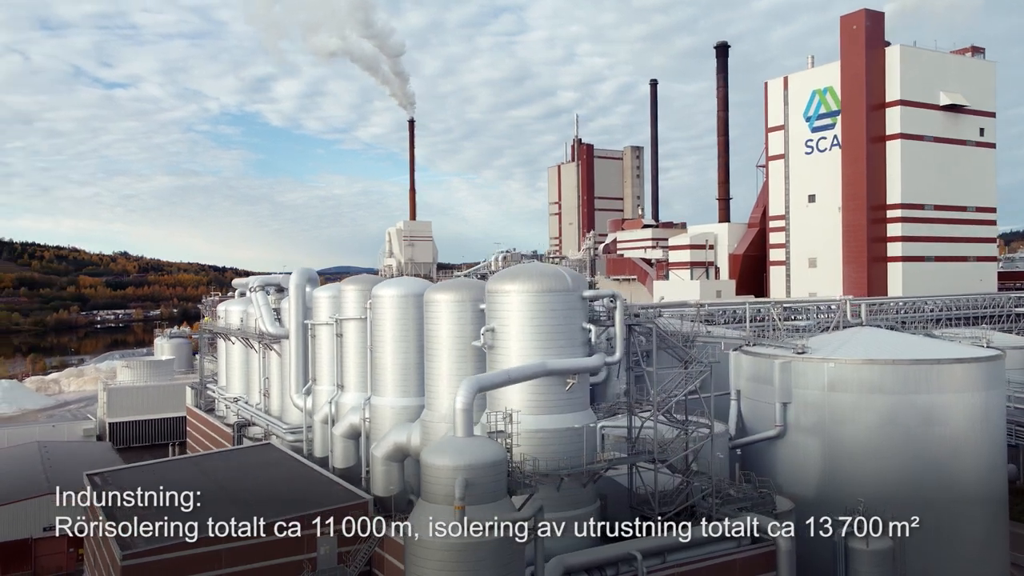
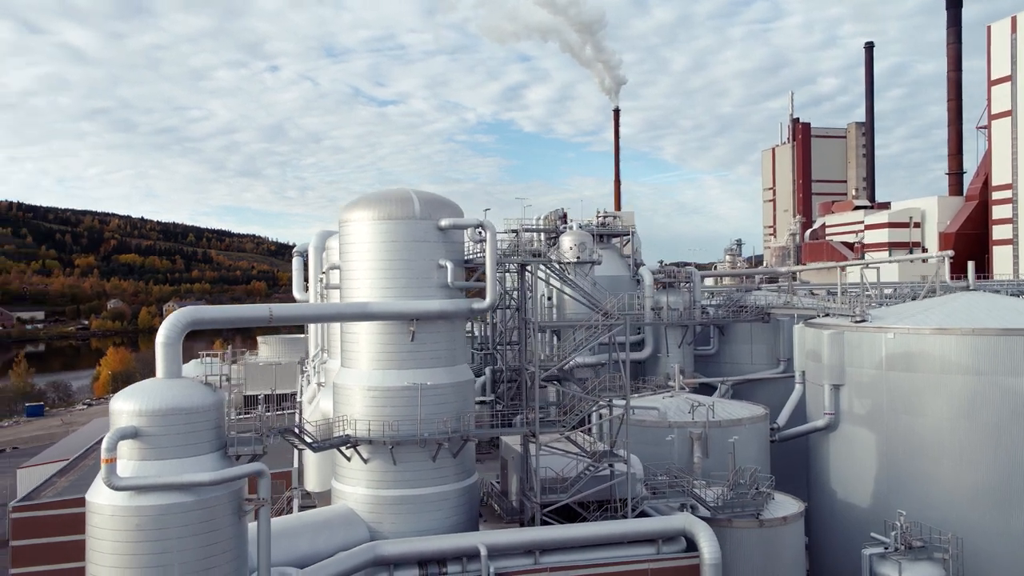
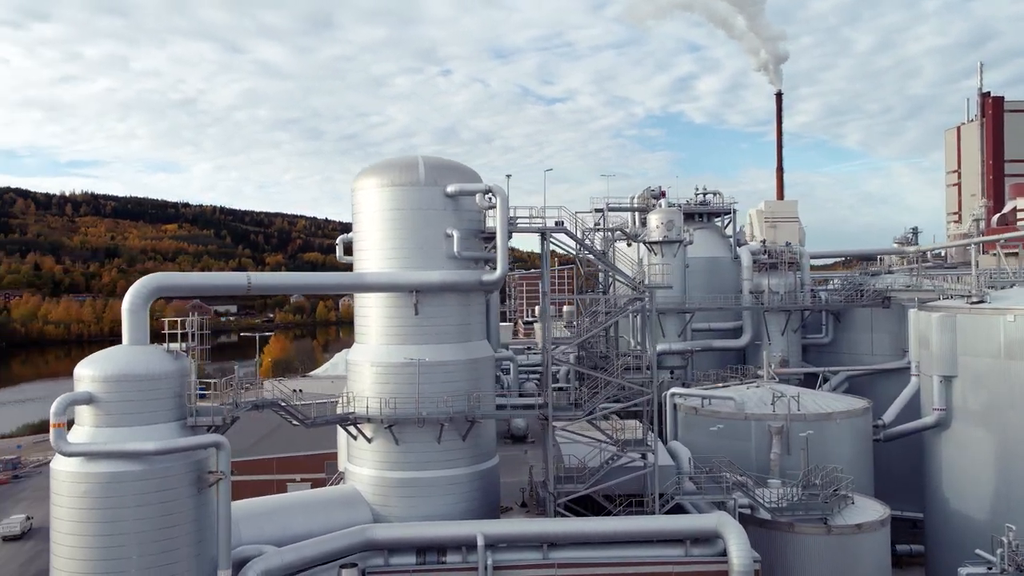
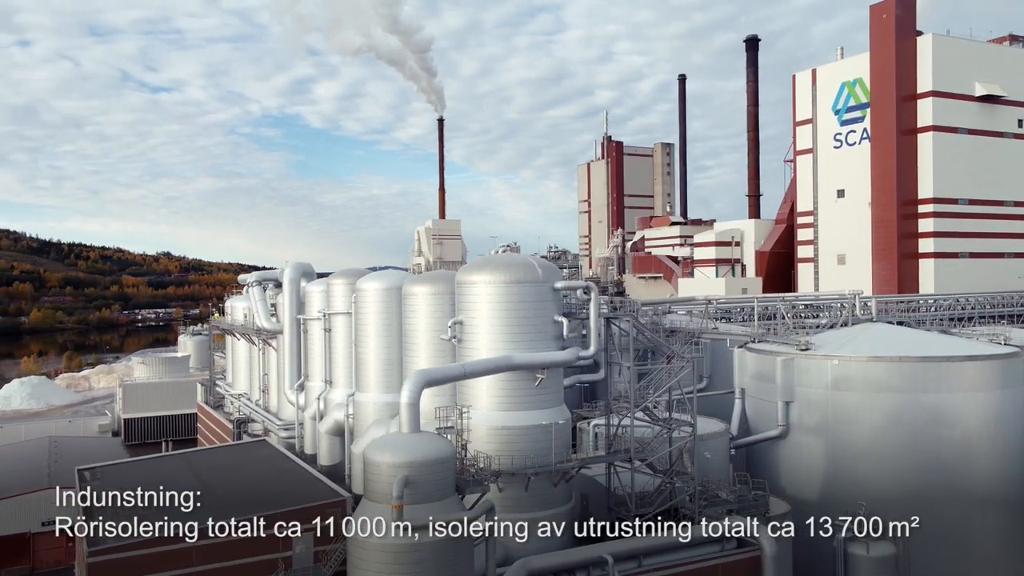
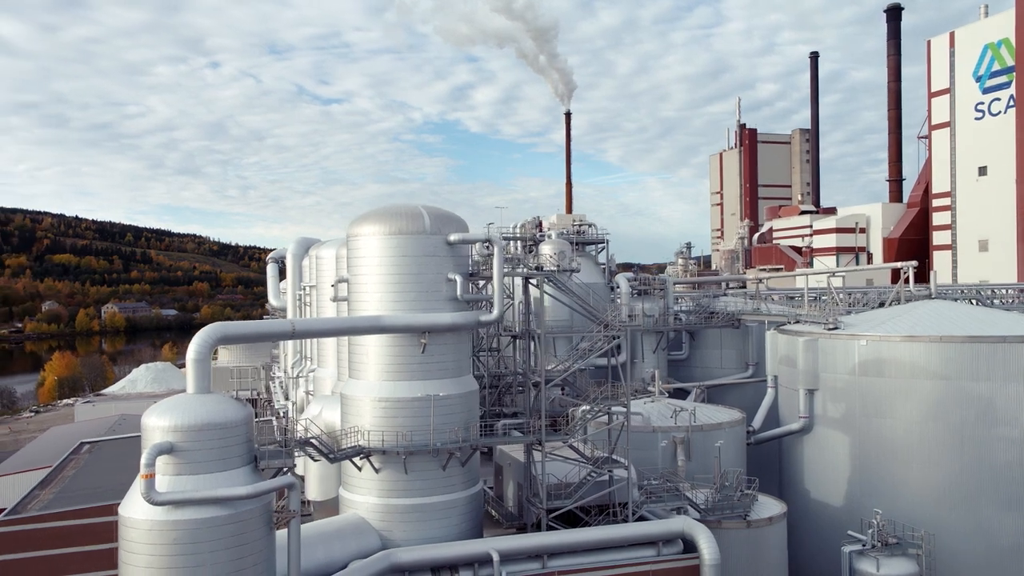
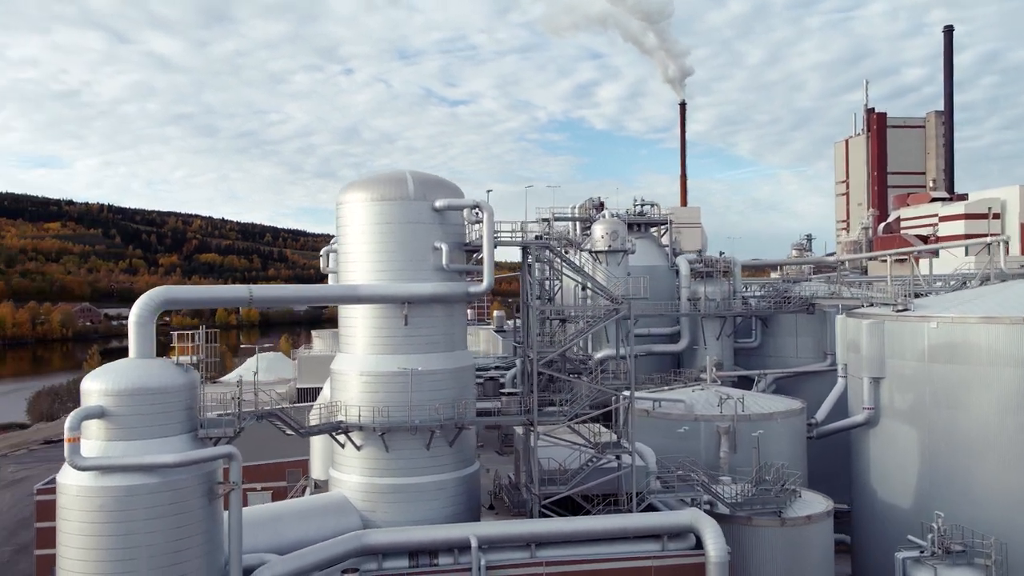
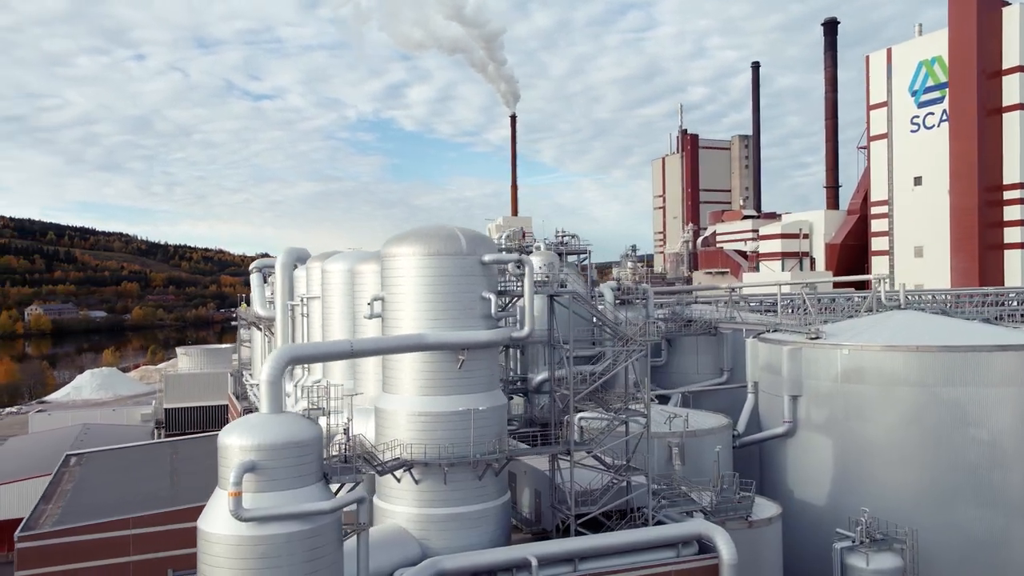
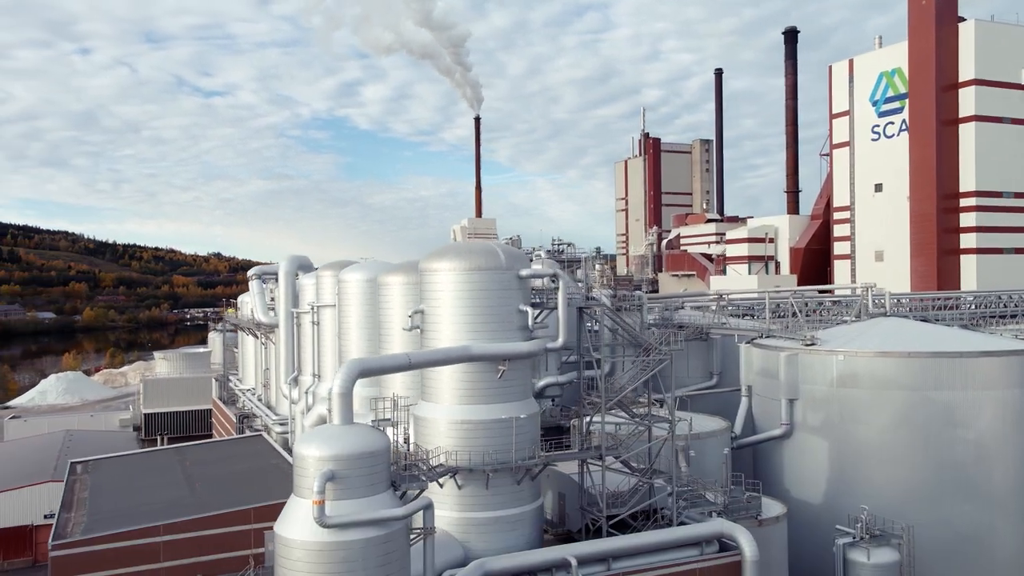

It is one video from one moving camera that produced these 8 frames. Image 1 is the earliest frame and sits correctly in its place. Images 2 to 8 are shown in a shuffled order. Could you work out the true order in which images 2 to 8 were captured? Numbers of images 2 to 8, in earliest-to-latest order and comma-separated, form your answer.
4, 8, 7, 5, 2, 6, 3
